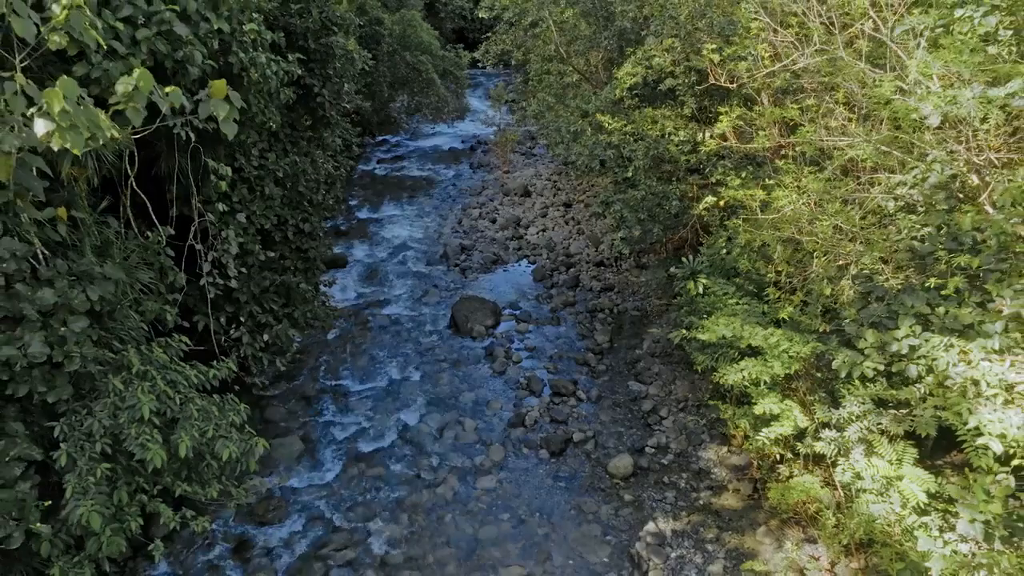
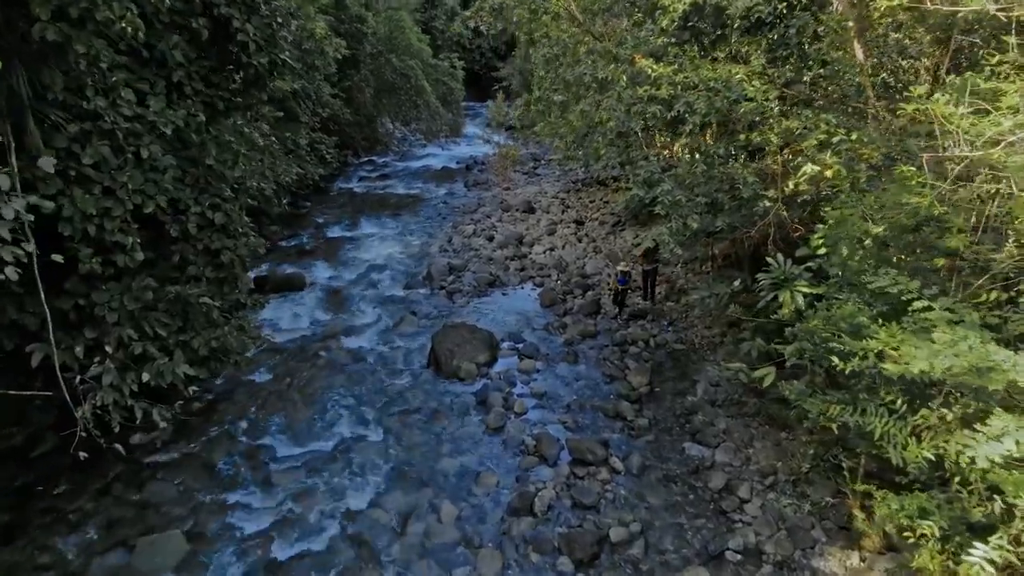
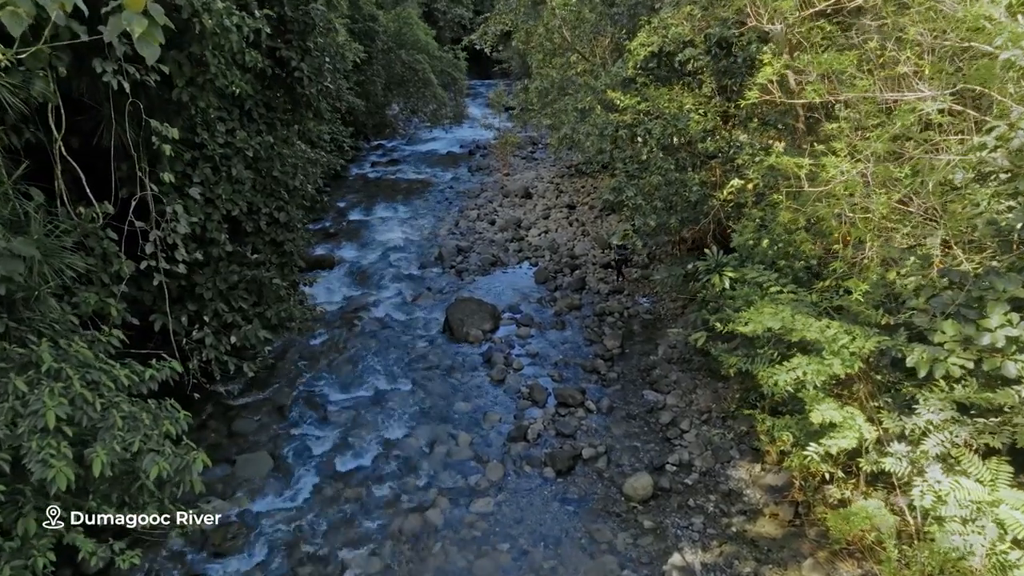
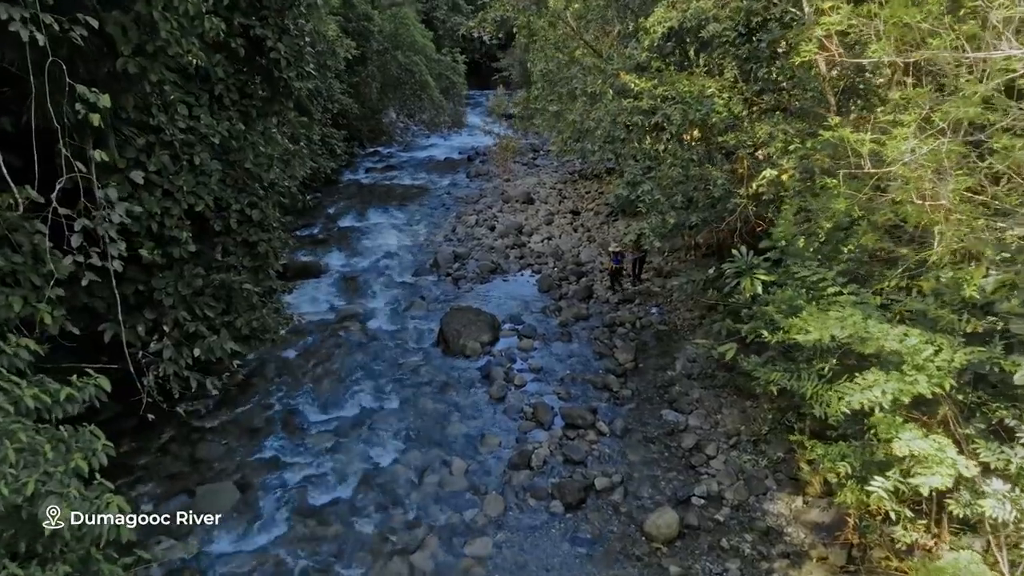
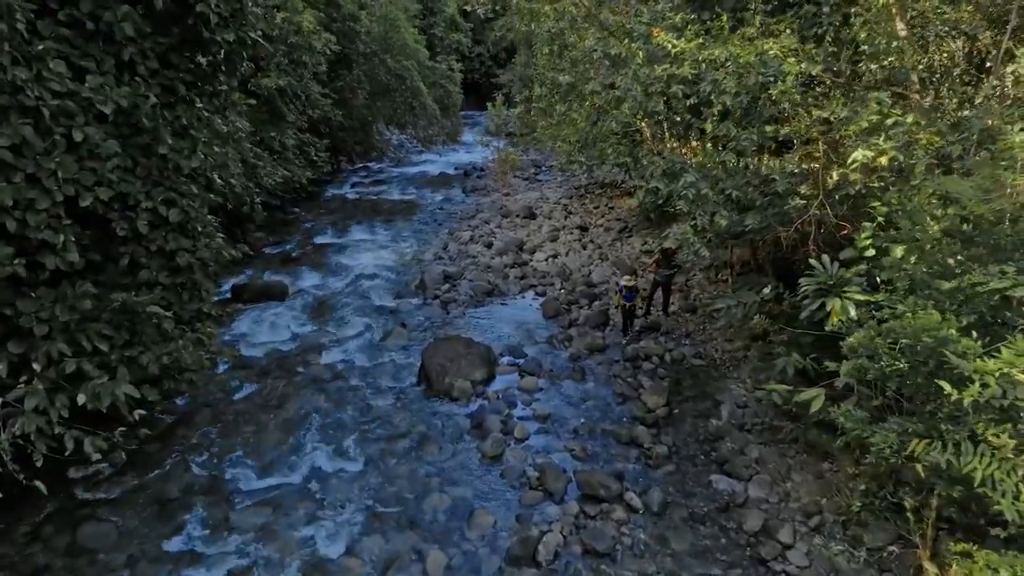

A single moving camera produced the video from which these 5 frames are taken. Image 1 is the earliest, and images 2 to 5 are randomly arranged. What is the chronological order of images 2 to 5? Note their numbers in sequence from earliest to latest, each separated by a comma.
3, 4, 2, 5
